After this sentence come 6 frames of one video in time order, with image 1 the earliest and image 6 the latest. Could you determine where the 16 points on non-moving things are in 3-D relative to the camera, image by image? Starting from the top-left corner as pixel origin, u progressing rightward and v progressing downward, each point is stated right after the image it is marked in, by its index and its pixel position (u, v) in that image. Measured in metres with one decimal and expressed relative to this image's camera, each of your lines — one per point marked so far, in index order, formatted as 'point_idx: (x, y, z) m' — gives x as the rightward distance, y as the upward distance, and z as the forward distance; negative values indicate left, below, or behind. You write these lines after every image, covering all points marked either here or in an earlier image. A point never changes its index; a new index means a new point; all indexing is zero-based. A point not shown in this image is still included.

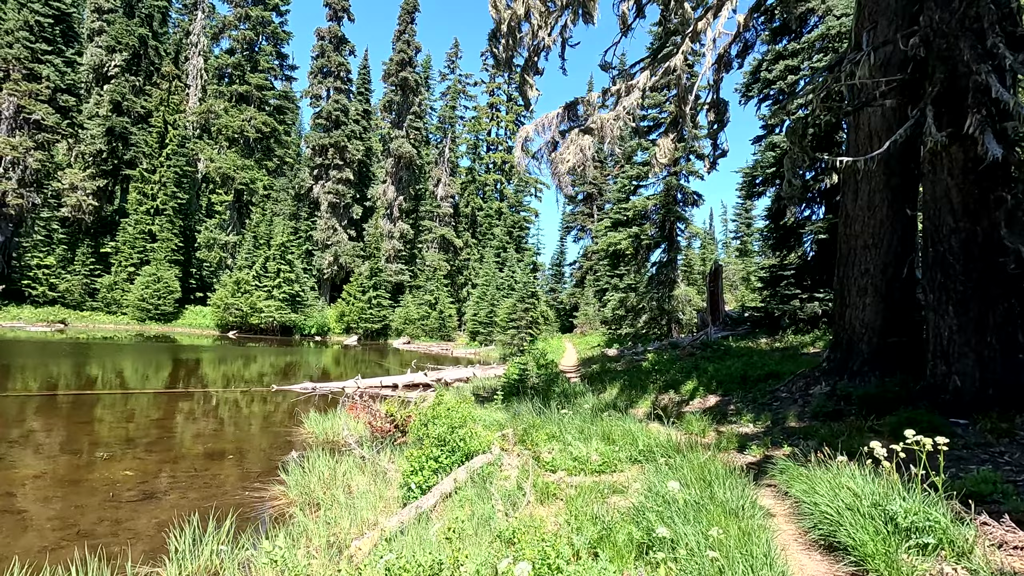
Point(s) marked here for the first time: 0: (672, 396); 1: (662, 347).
0: (+2.9, -2.0, +9.7) m
1: (+4.7, -1.9, +16.5) m
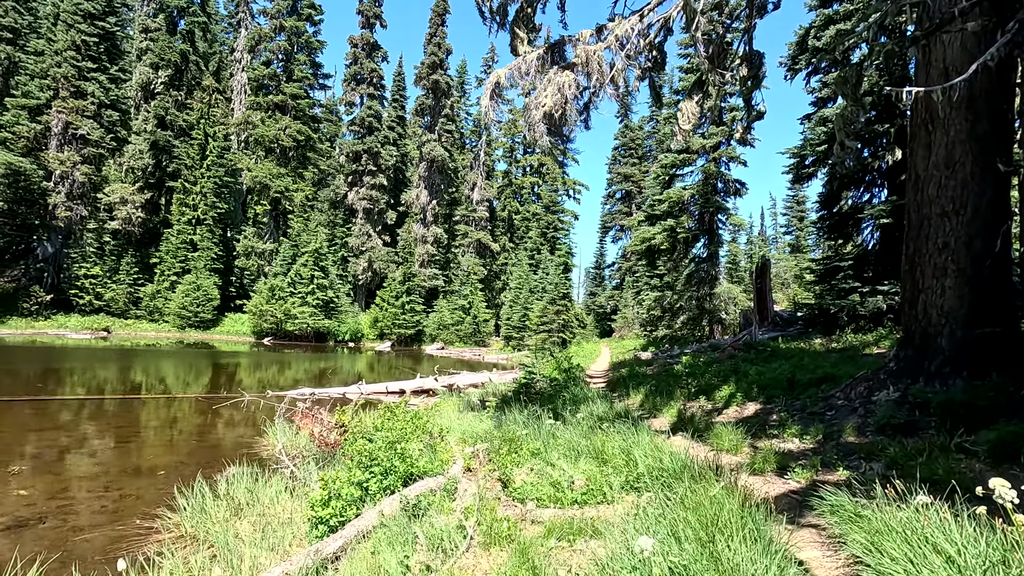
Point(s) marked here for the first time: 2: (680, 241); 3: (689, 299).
0: (+3.0, -1.8, +8.3) m
1: (+5.3, -1.7, +14.9) m
2: (+5.9, +1.7, +18.7) m
3: (+6.3, -0.4, +18.7) m
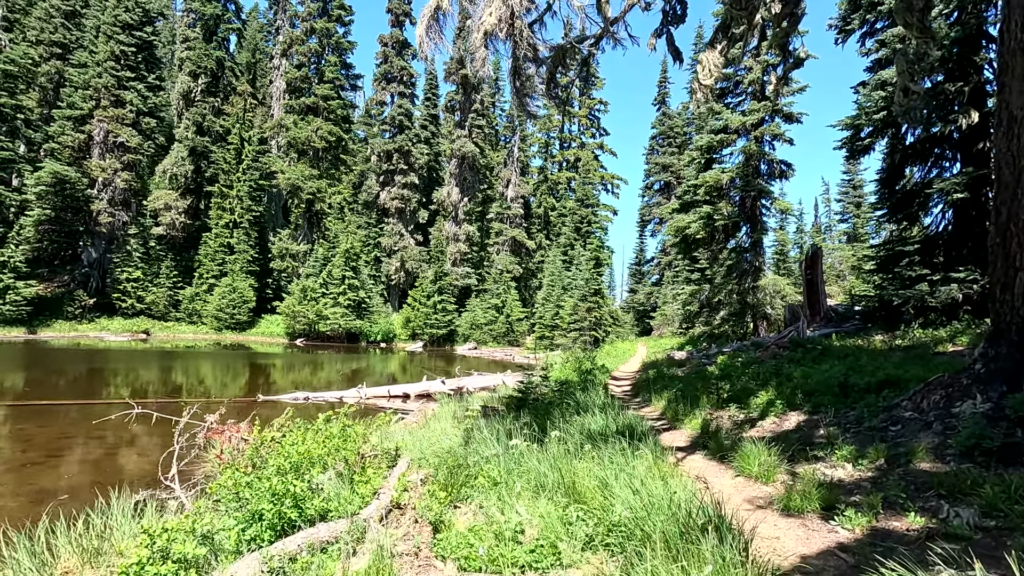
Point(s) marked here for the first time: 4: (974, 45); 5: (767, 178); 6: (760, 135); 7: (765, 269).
0: (+2.9, -1.6, +7.0) m
1: (+5.8, -1.5, +13.4) m
2: (+6.7, +1.9, +17.1) m
3: (+7.0, -0.1, +17.1) m
4: (+9.4, +4.9, +10.7) m
5: (+8.0, +3.5, +16.6) m
6: (+7.6, +4.7, +16.3) m
7: (+7.9, +0.6, +16.5) m
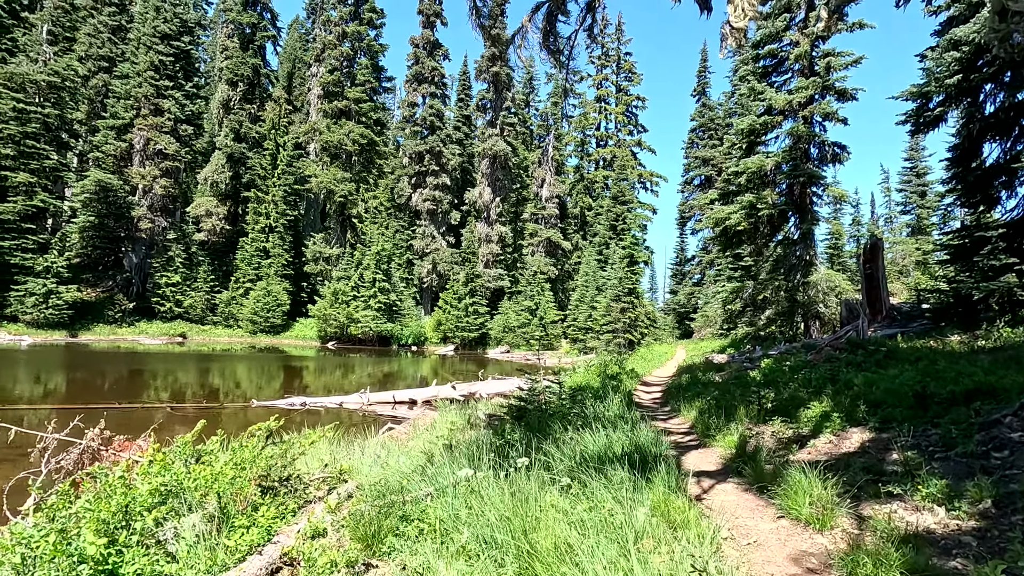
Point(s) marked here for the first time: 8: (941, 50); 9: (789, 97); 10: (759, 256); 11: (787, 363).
0: (+2.9, -1.5, +5.7) m
1: (+6.2, -1.4, +11.9) m
2: (+7.4, +2.0, +15.6) m
3: (+7.7, 0.0, +15.5) m
4: (+9.5, +5.1, +9.0) m
5: (+8.6, +3.6, +15.0) m
6: (+8.3, +4.8, +14.7) m
7: (+8.5, +0.7, +14.9) m
8: (+8.8, +4.9, +10.9) m
9: (+7.7, +5.3, +14.8) m
10: (+7.9, +1.0, +17.0) m
11: (+5.0, -1.4, +9.6) m
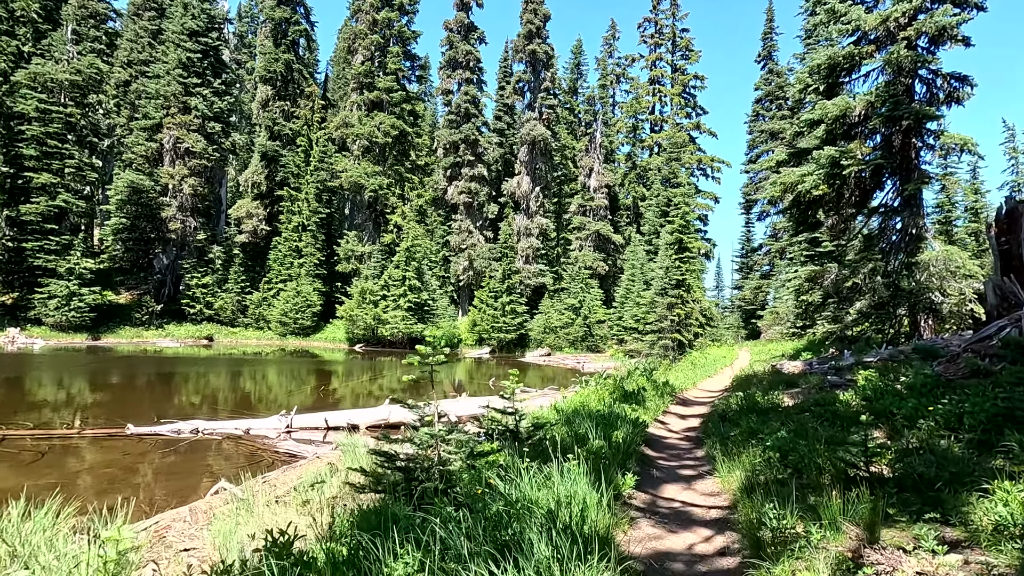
0: (+2.0, -1.2, +2.6) m
1: (+6.0, -1.1, +8.3) m
2: (+7.5, +2.3, +11.8) m
3: (+7.9, +0.3, +11.7) m
4: (+8.9, +5.5, +5.1) m
5: (+8.7, +3.9, +11.1) m
6: (+8.3, +5.2, +10.9) m
7: (+8.6, +1.1, +11.0) m
8: (+8.3, +5.2, +7.0) m
9: (+7.7, +5.7, +11.0) m
10: (+8.2, +1.4, +13.2) m
11: (+4.5, -1.0, +6.2) m
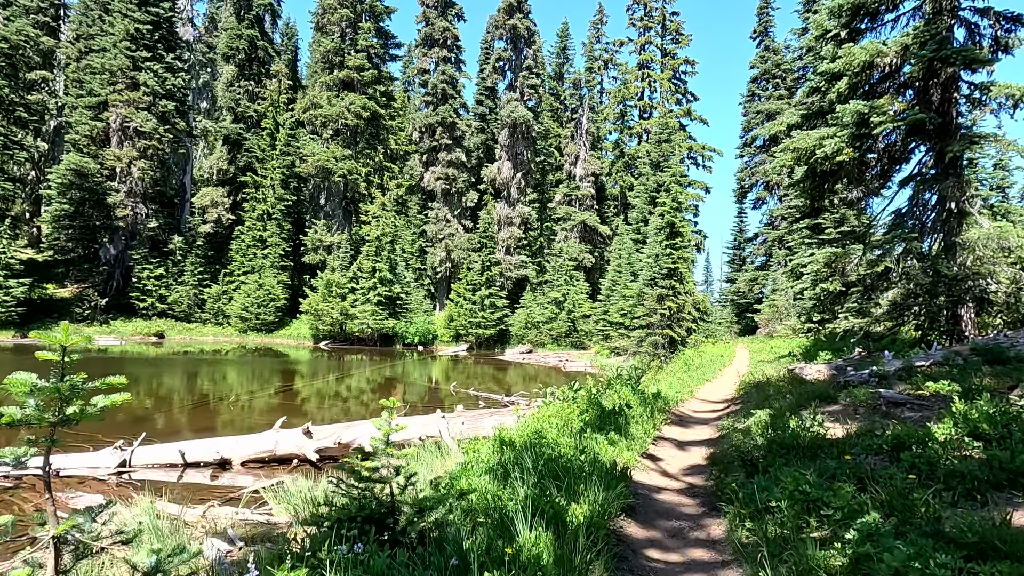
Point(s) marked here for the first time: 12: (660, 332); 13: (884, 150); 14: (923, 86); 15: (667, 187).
0: (+1.4, -1.0, +0.5) m
1: (+5.3, -0.9, +6.3) m
2: (+6.8, +2.6, +9.8) m
3: (+7.1, +0.6, +9.7) m
4: (+8.2, +5.7, +3.1) m
5: (+7.9, +4.2, +9.2) m
6: (+7.5, +5.4, +8.9) m
7: (+7.9, +1.3, +9.0) m
8: (+7.6, +5.4, +5.0) m
9: (+7.0, +5.9, +9.0) m
10: (+7.4, +1.6, +11.2) m
11: (+3.9, -0.9, +4.2) m
12: (+5.6, -1.6, +19.1) m
13: (+7.0, +2.6, +9.8) m
14: (+7.4, +3.6, +9.5) m
15: (+5.7, +3.7, +19.4) m
